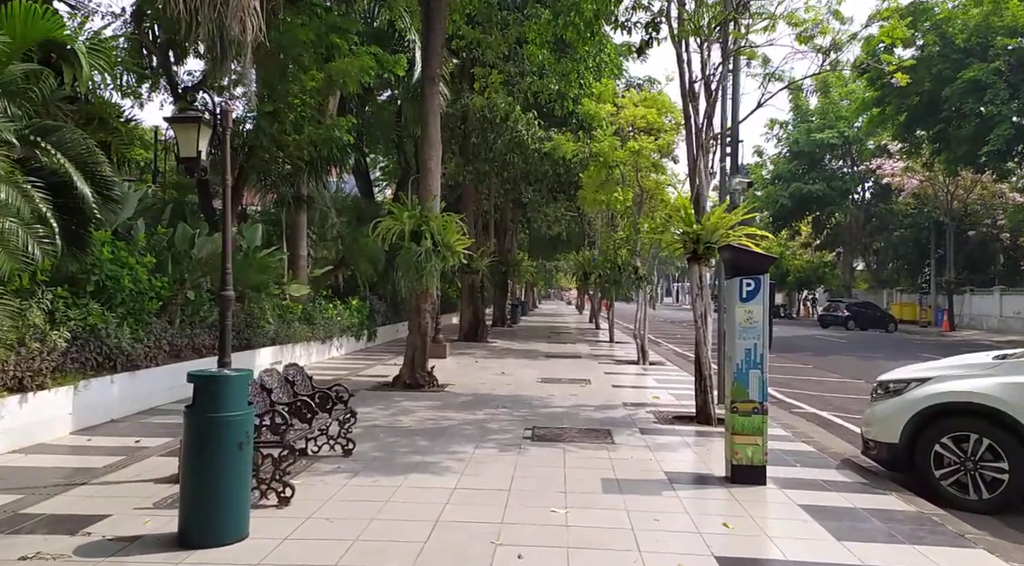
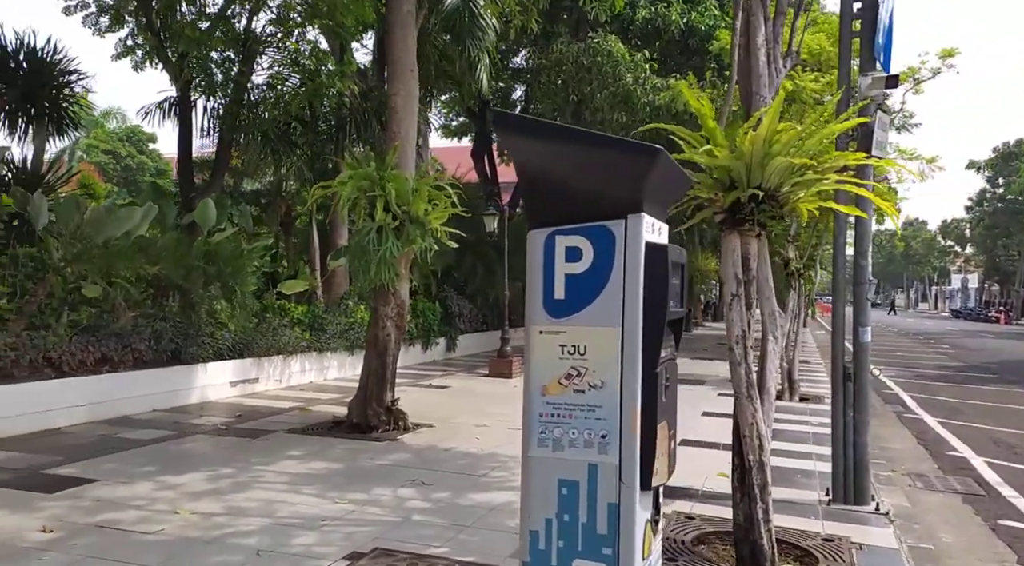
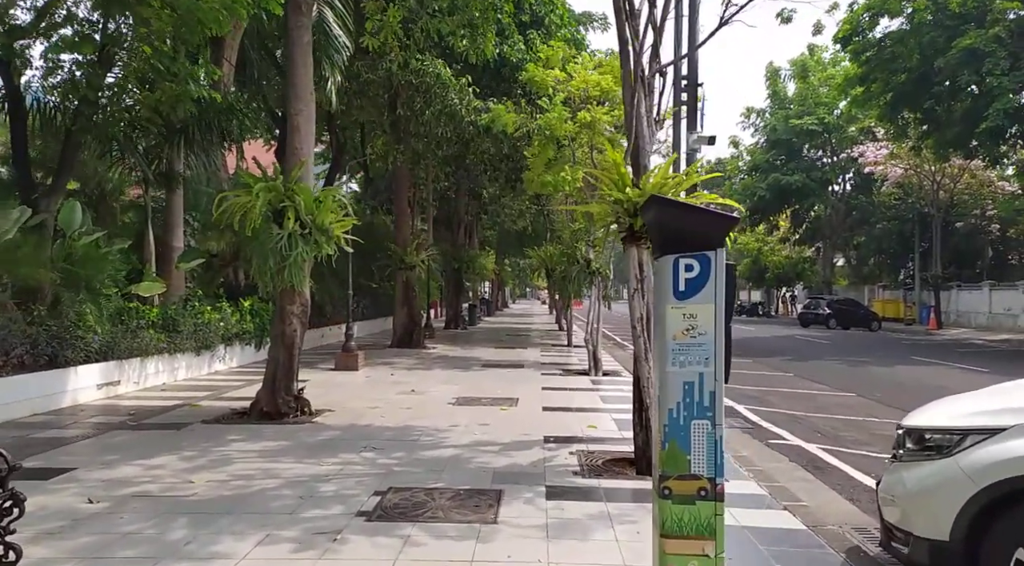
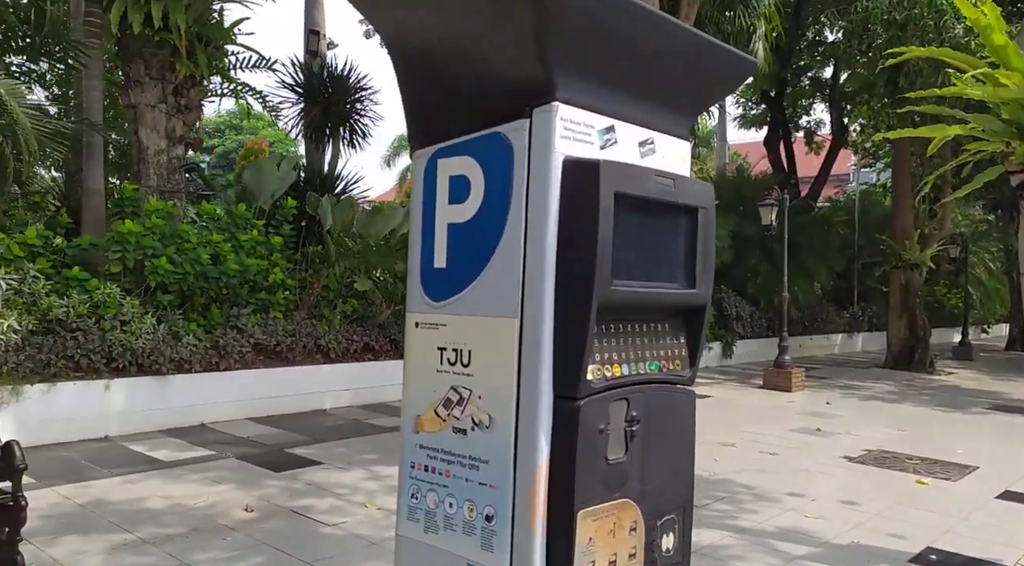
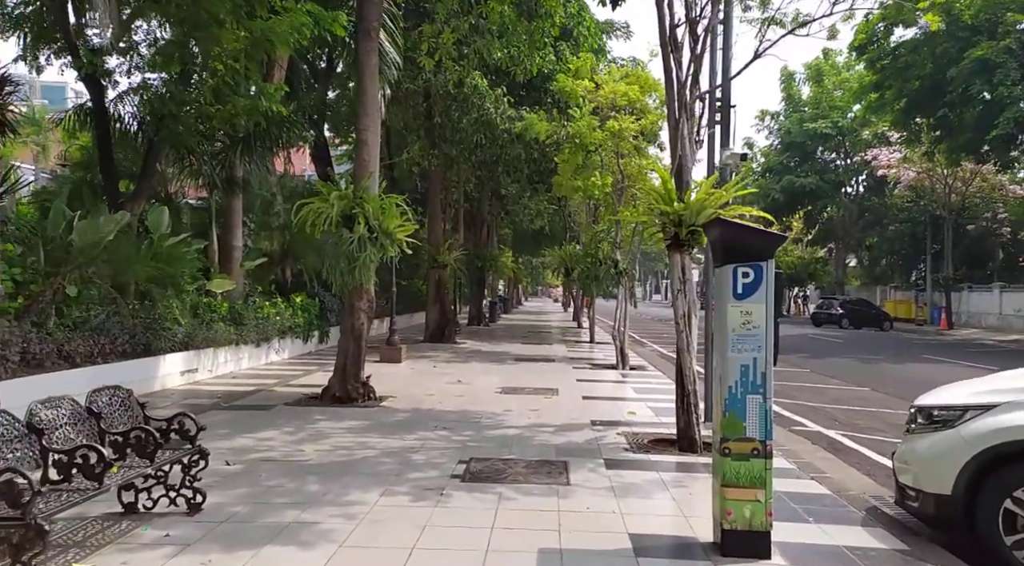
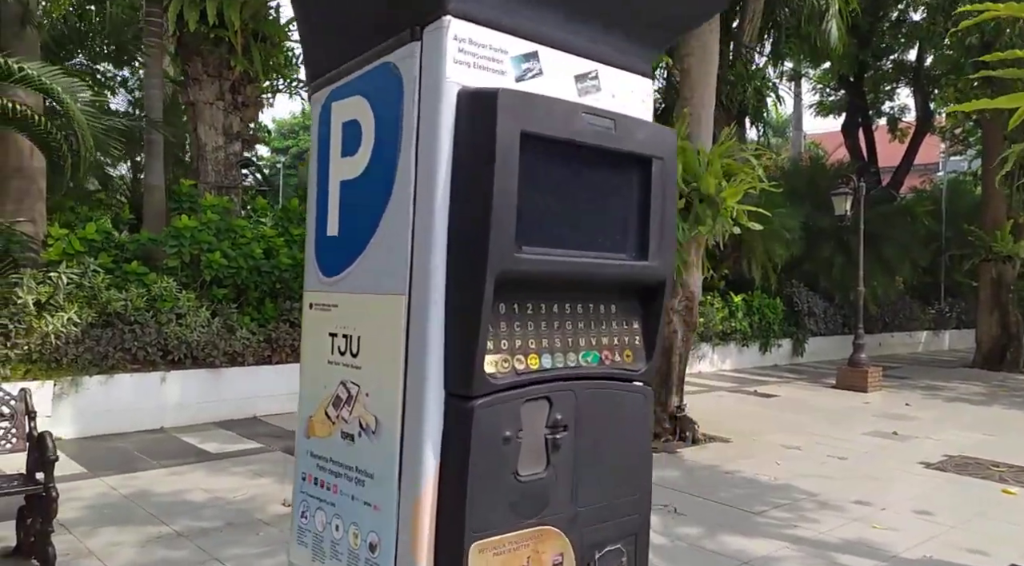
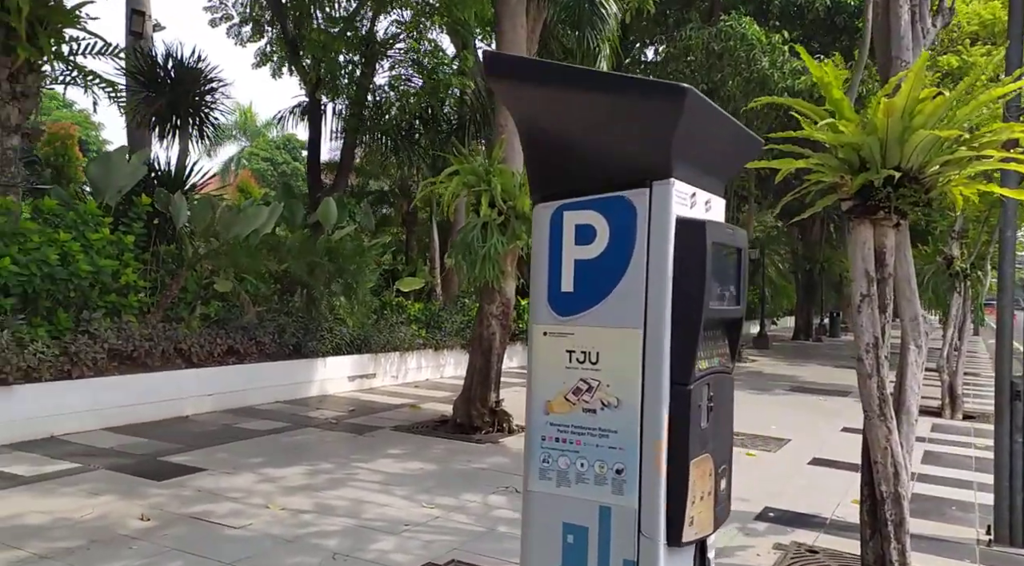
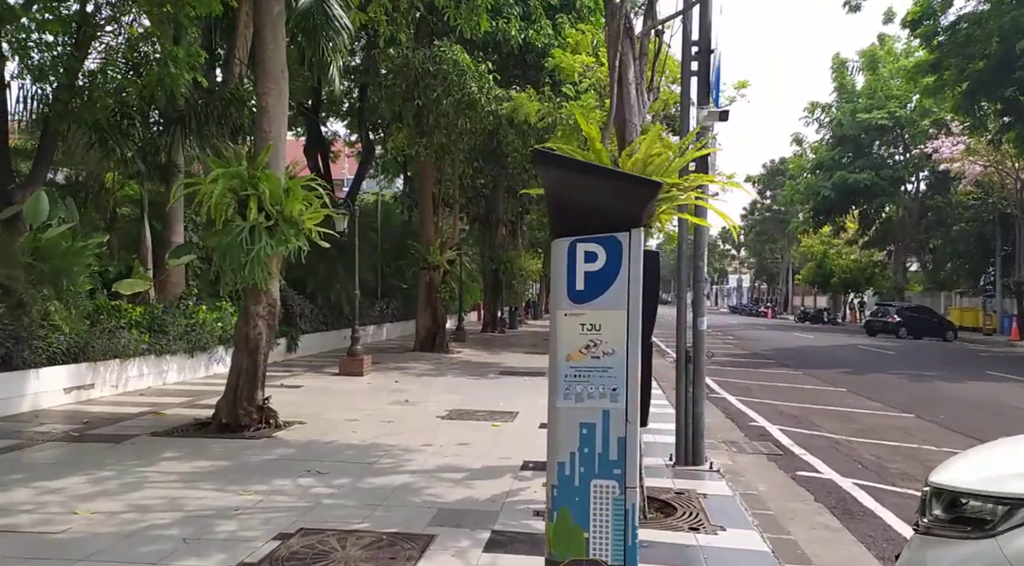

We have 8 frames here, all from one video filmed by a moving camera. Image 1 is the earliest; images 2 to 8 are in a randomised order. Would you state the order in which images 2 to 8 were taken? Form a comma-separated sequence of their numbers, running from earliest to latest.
5, 3, 8, 2, 7, 4, 6
